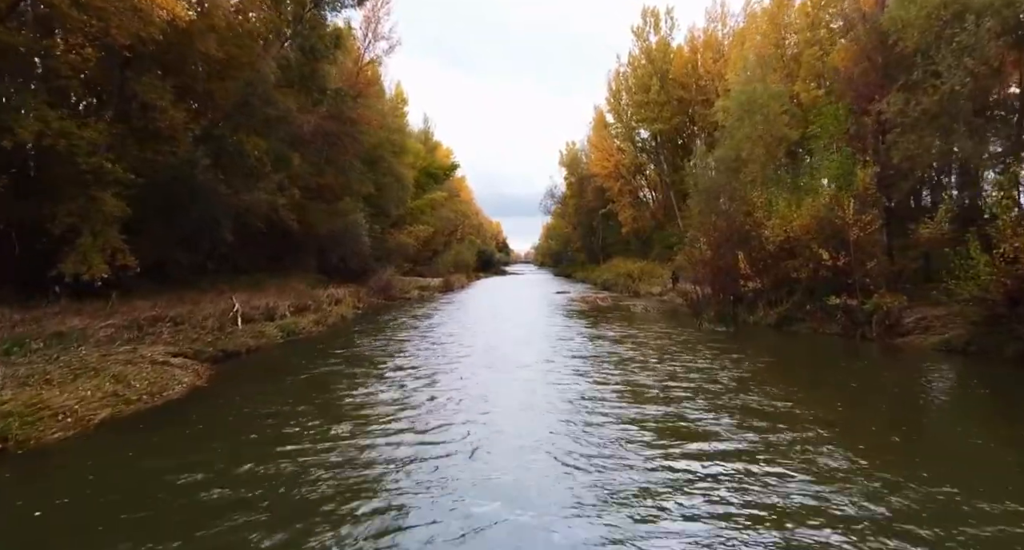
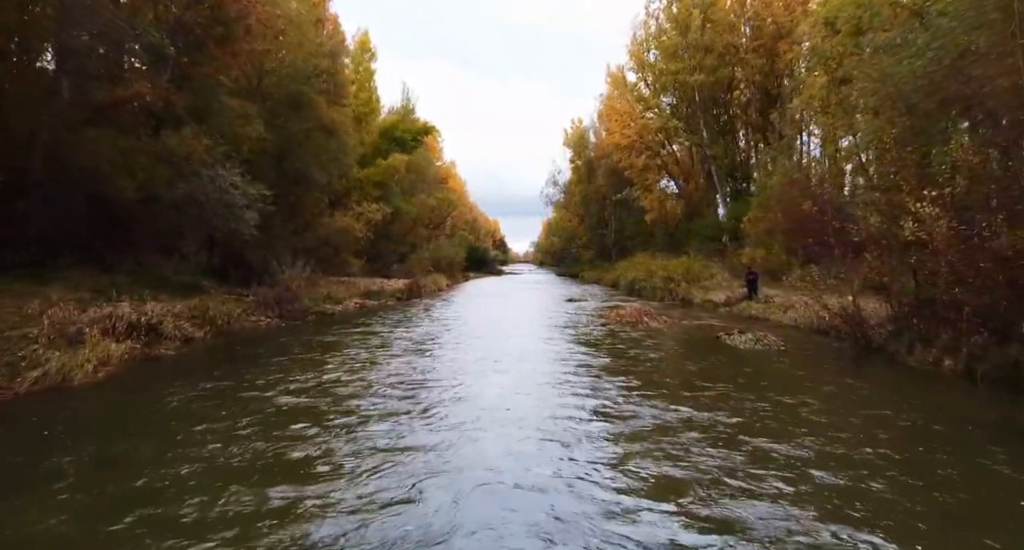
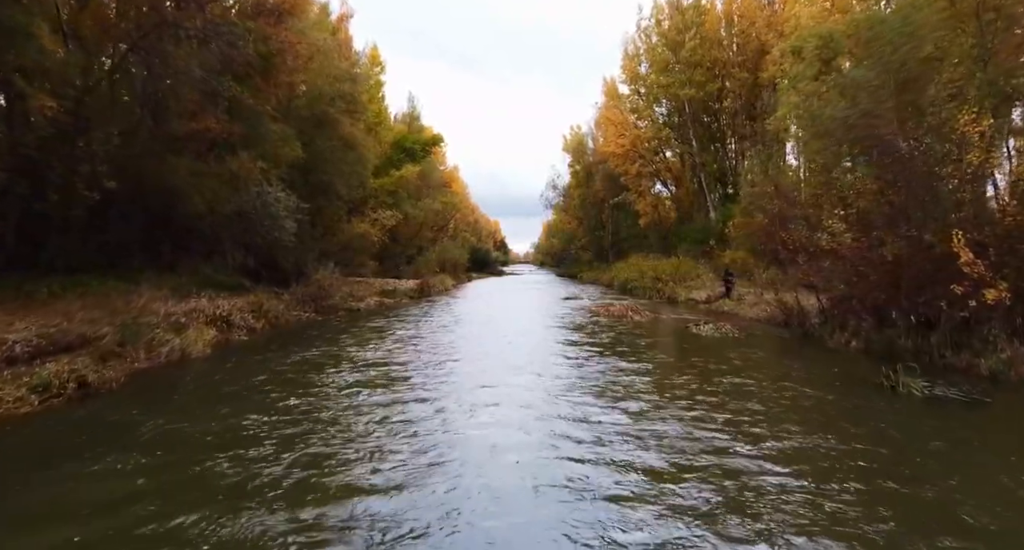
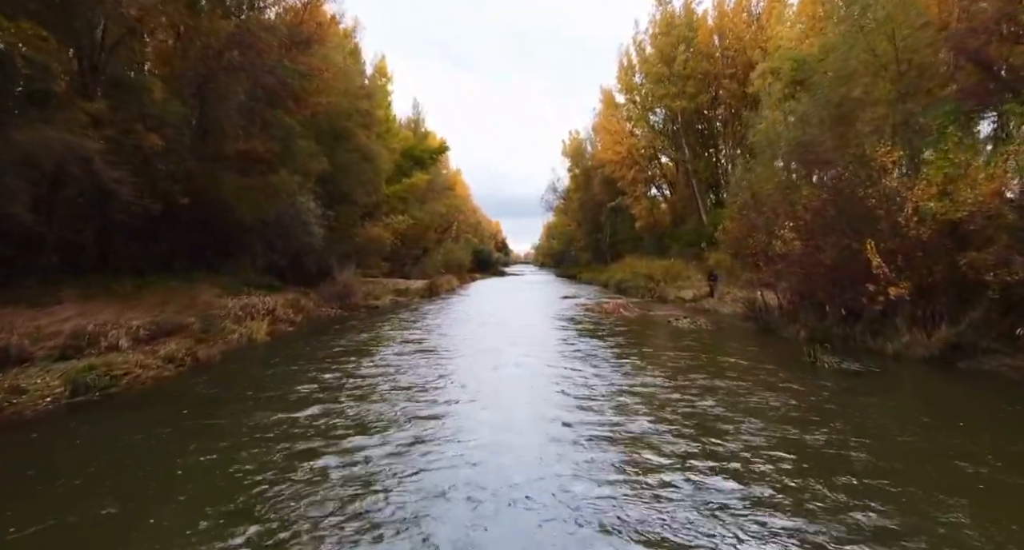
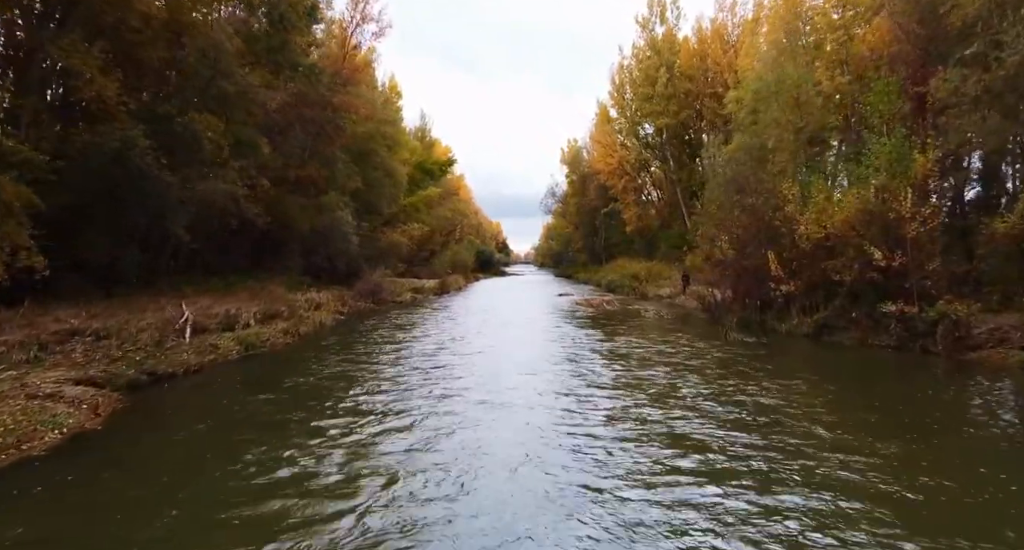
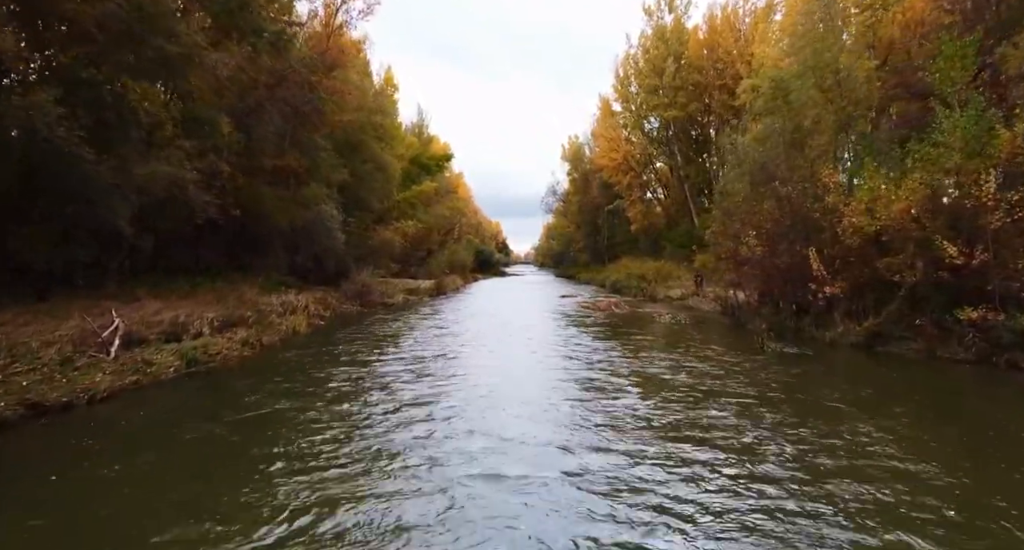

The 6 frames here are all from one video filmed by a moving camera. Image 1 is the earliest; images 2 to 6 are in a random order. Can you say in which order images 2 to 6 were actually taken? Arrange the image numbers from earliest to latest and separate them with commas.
5, 6, 4, 3, 2
